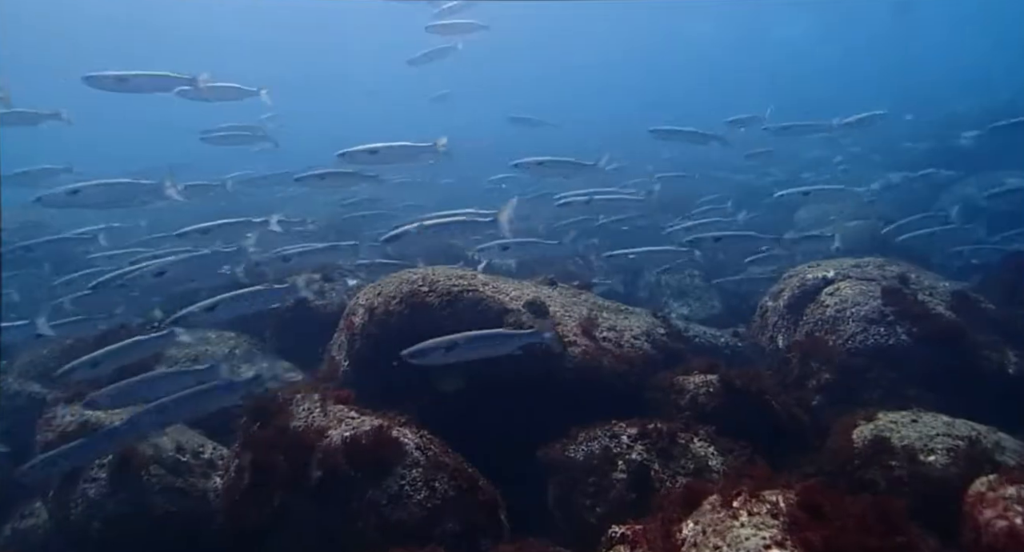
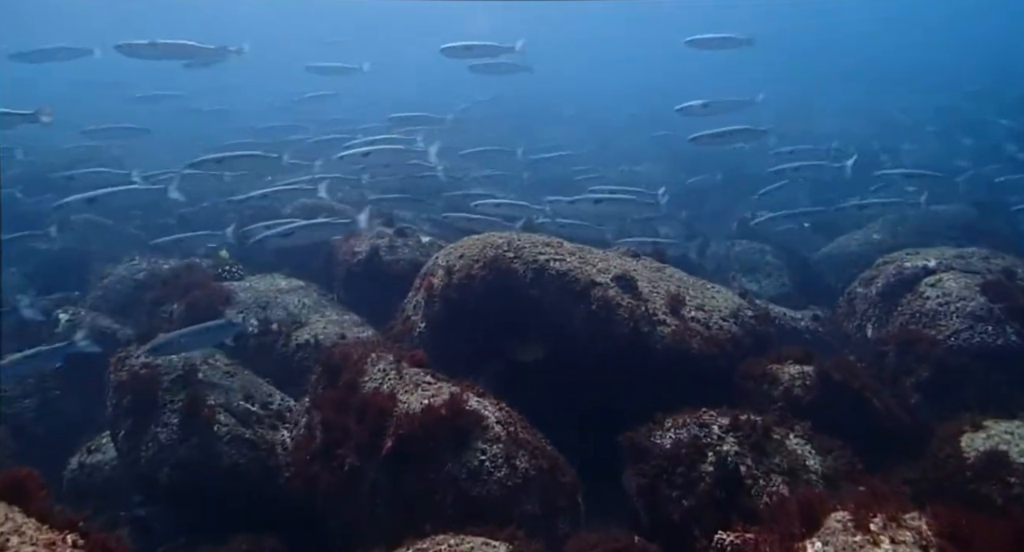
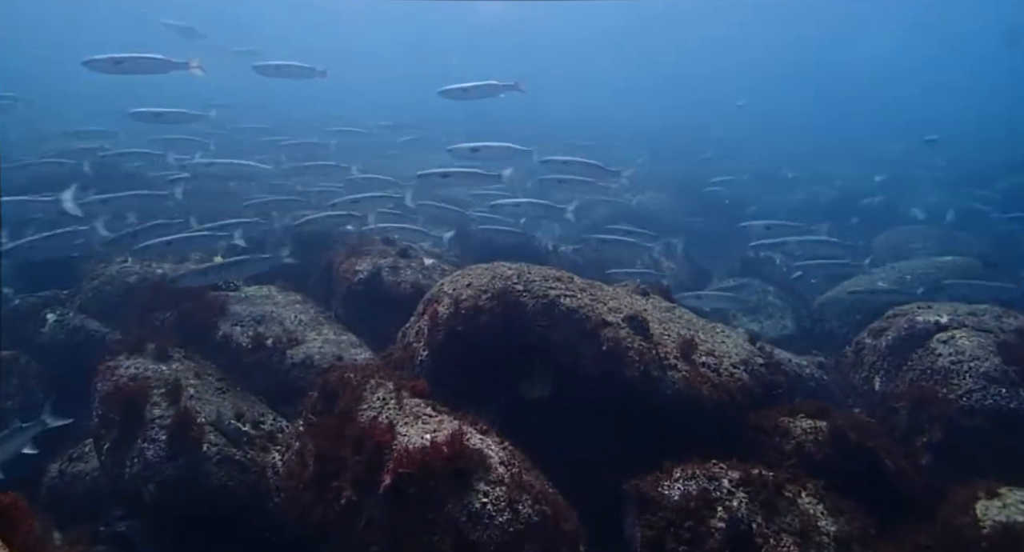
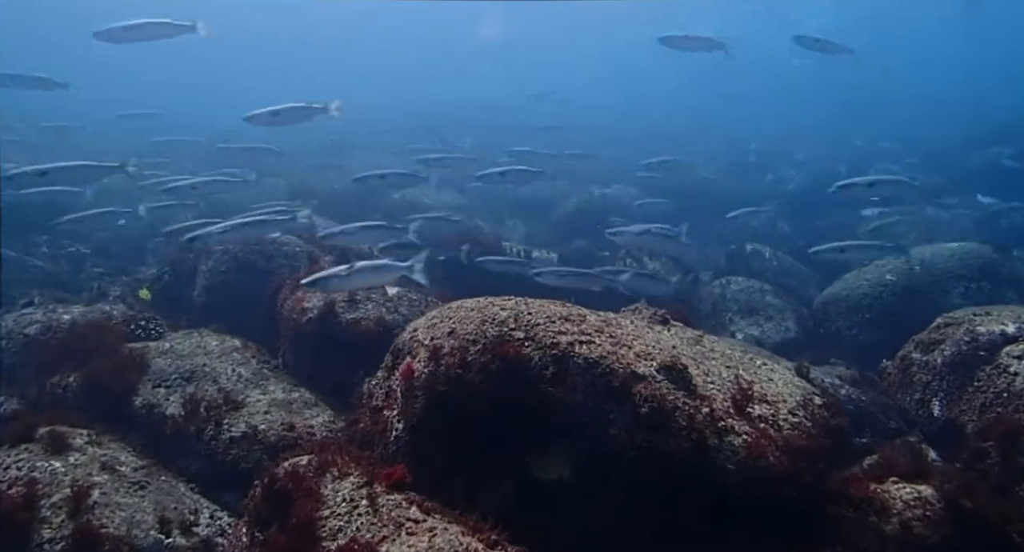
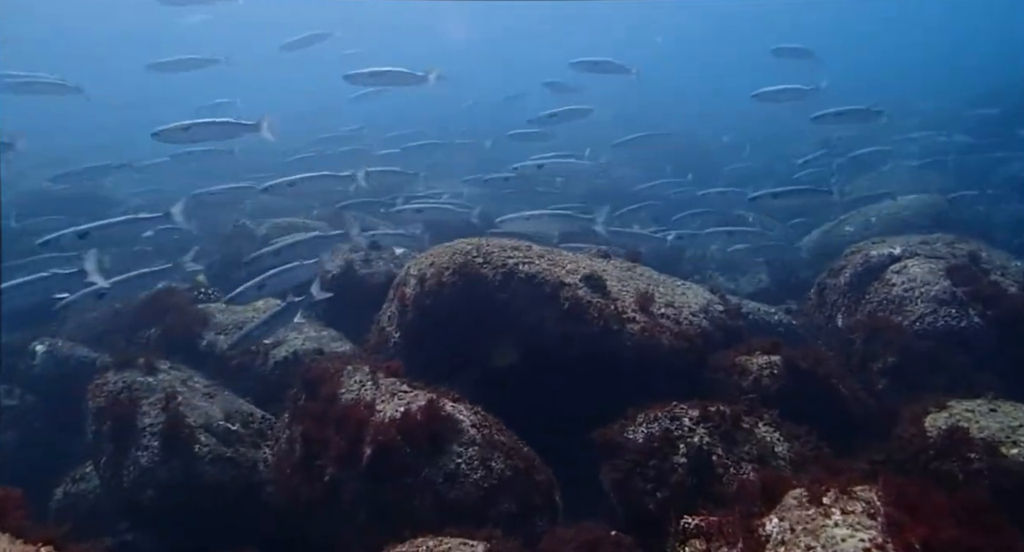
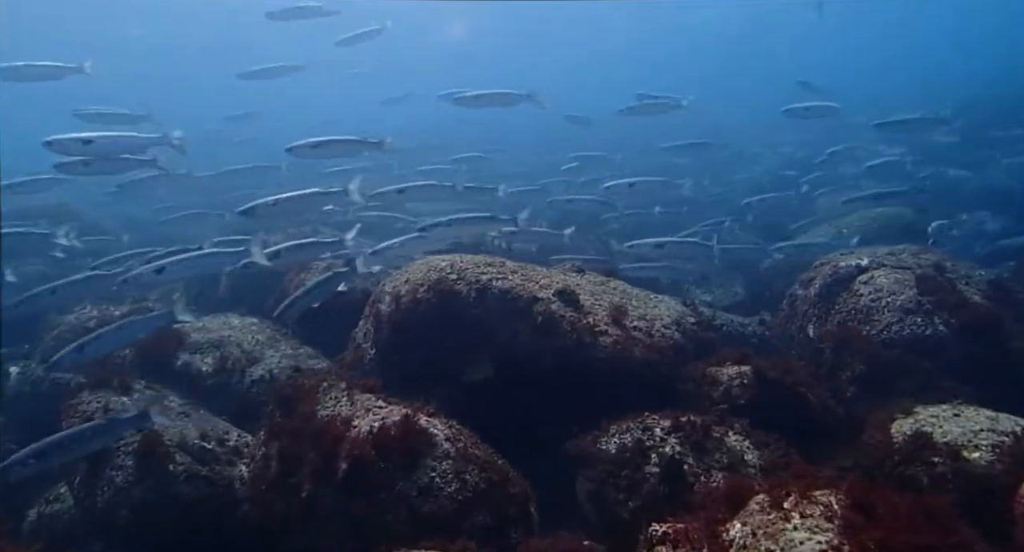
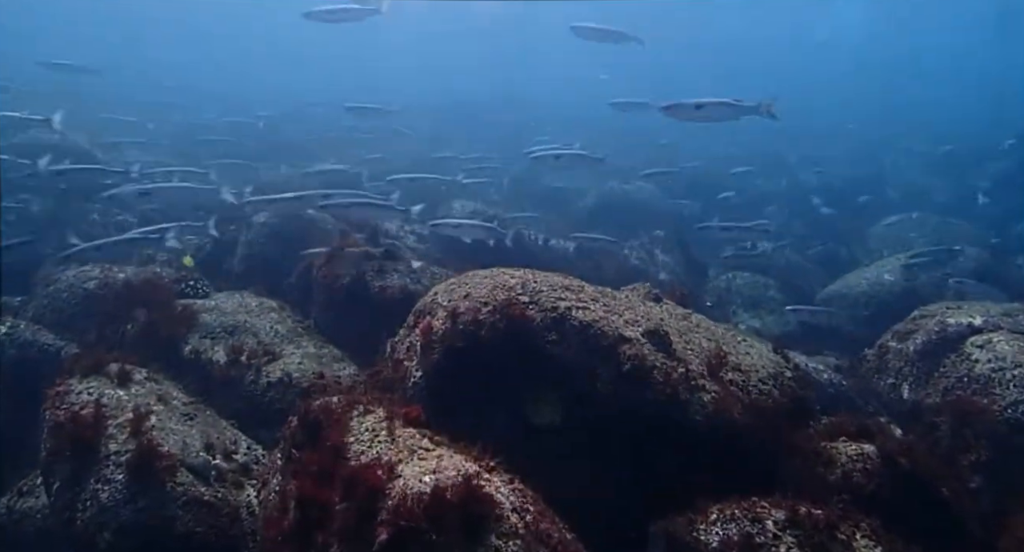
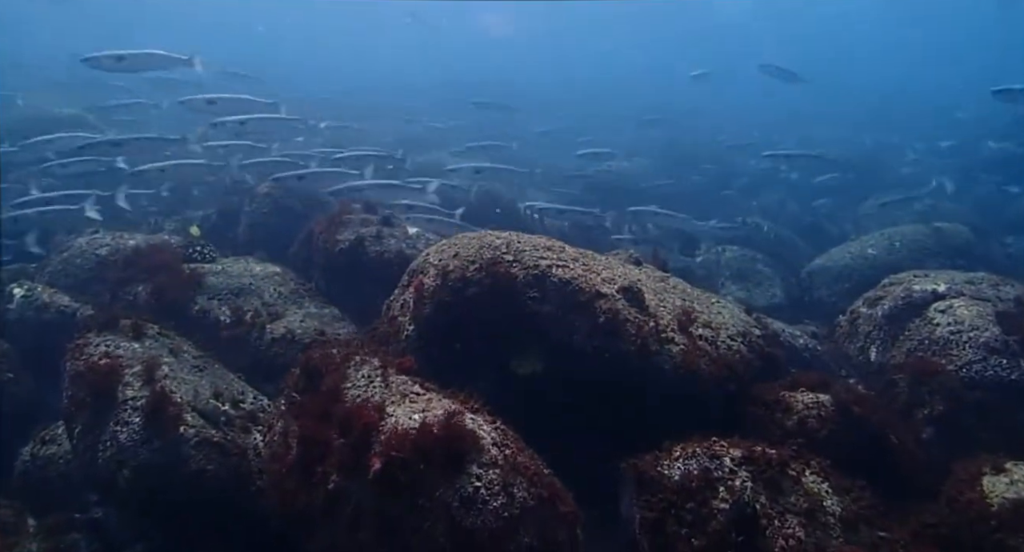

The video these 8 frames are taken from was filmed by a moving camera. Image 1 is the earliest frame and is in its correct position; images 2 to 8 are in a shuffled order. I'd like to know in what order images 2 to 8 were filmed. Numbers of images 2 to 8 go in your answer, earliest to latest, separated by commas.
6, 5, 2, 3, 8, 7, 4
